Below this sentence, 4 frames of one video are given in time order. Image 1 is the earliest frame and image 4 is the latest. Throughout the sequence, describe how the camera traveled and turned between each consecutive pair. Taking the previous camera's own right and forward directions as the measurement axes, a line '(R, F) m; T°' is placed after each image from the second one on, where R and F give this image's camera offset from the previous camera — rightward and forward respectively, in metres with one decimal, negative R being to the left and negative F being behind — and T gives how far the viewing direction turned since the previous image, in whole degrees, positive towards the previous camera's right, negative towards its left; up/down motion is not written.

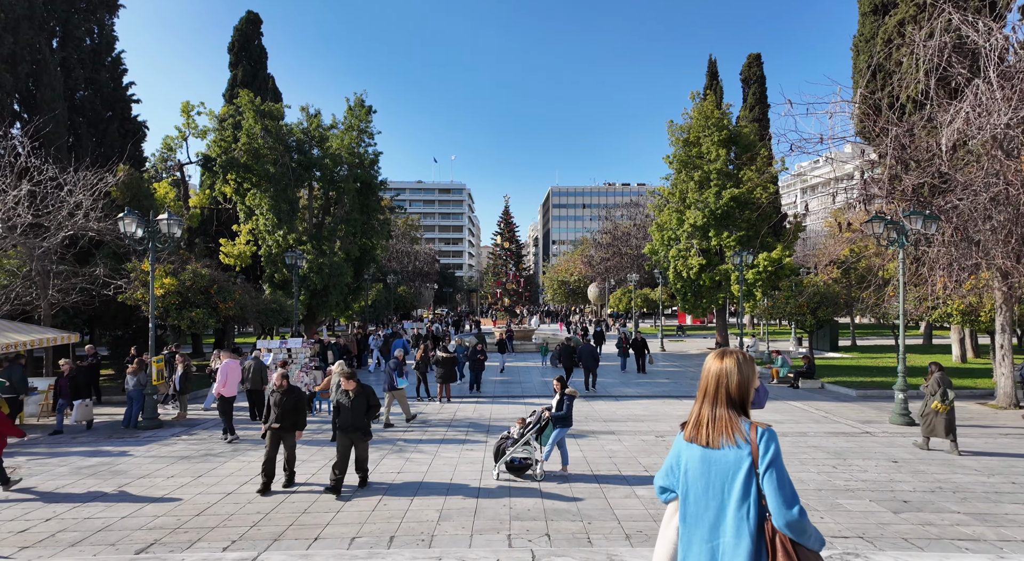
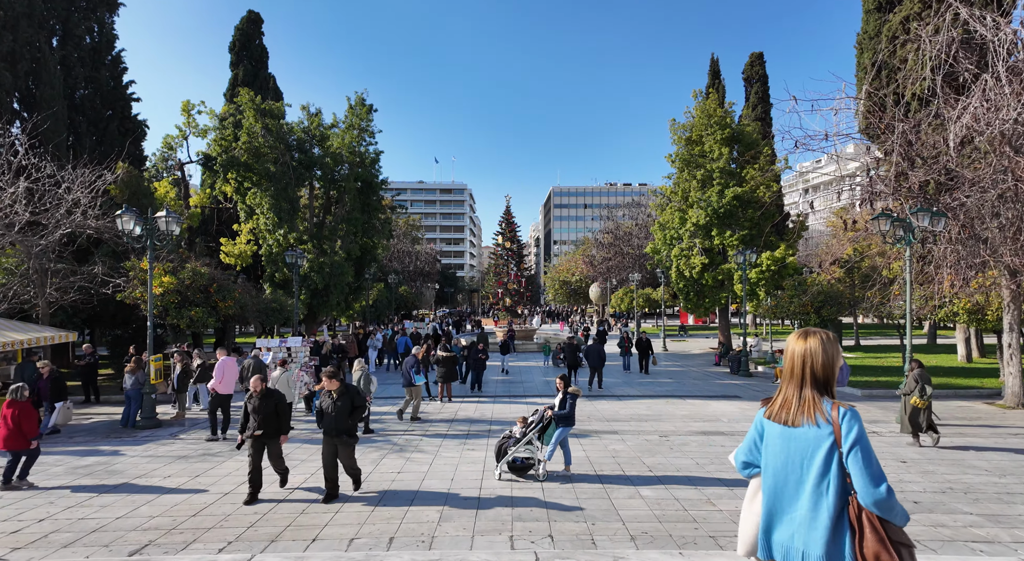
(0.0, +0.1) m; 0°
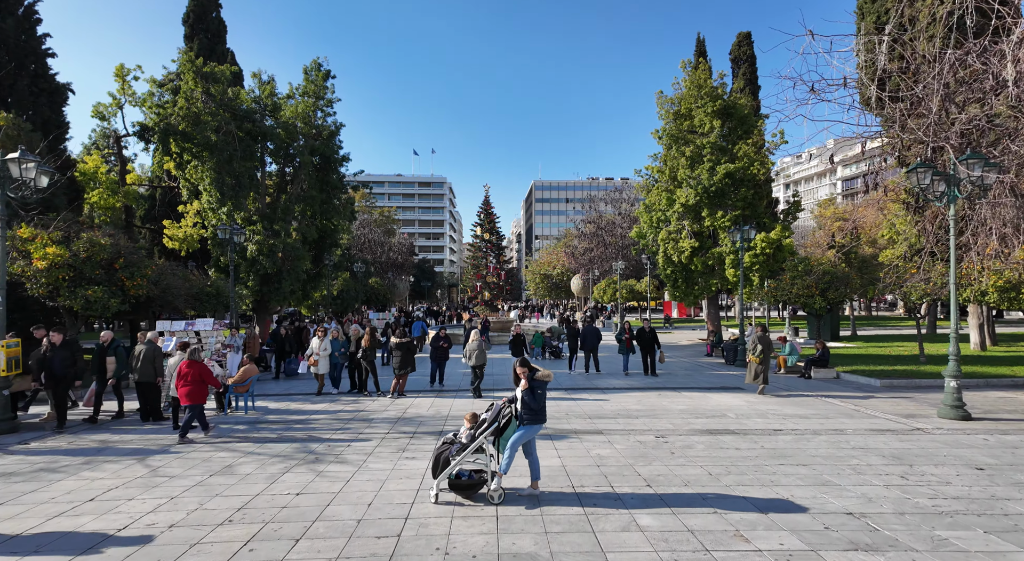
(+0.4, +2.6) m; +2°
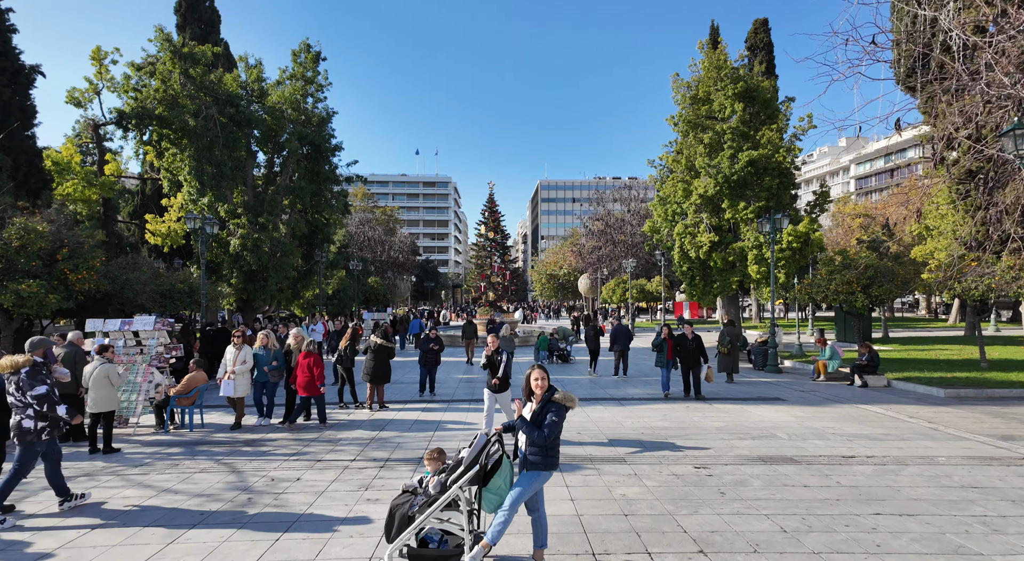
(+0.1, +2.1) m; -1°
